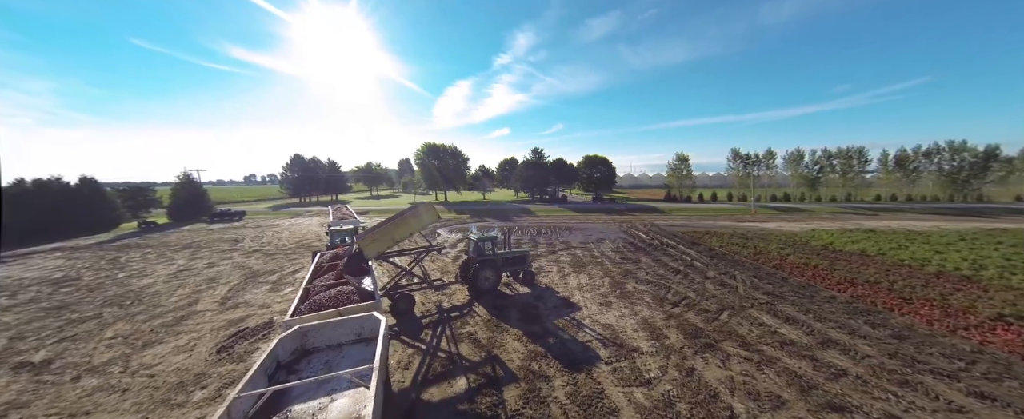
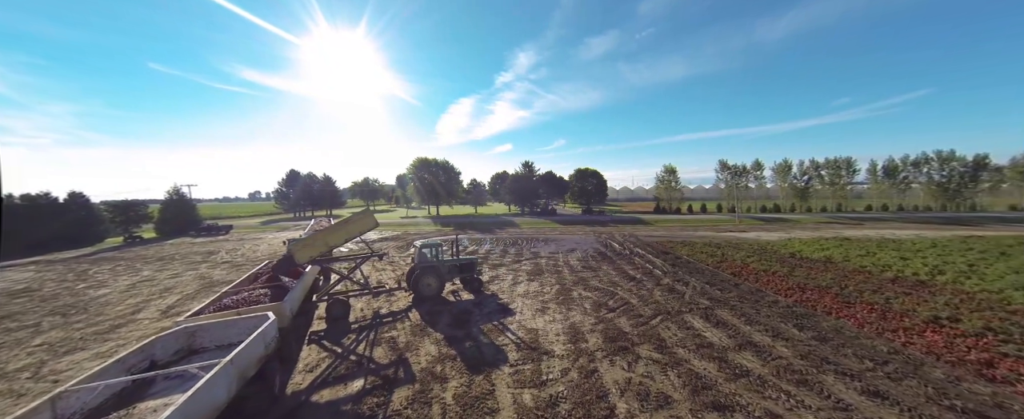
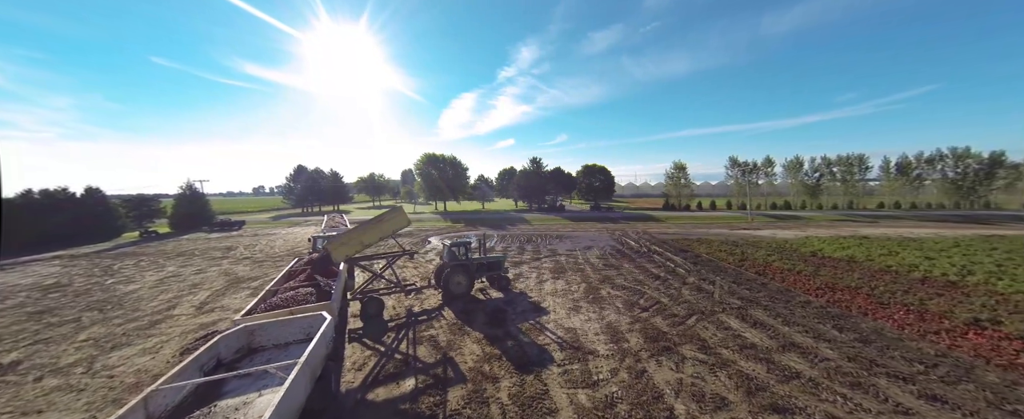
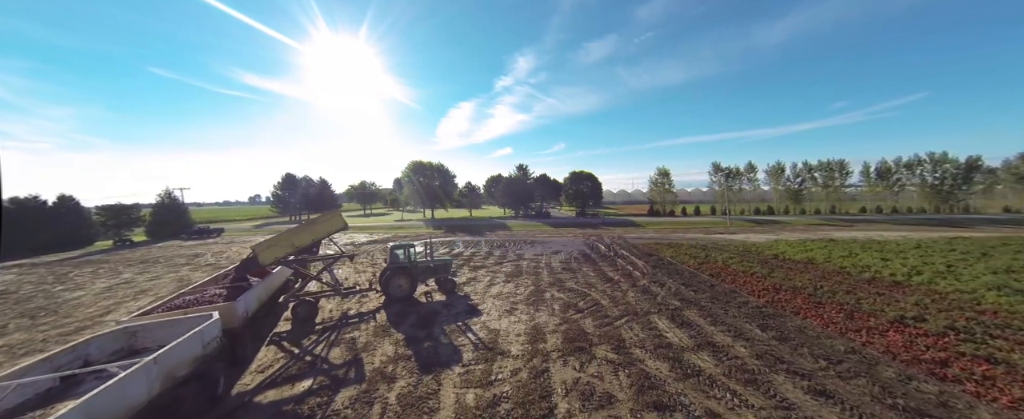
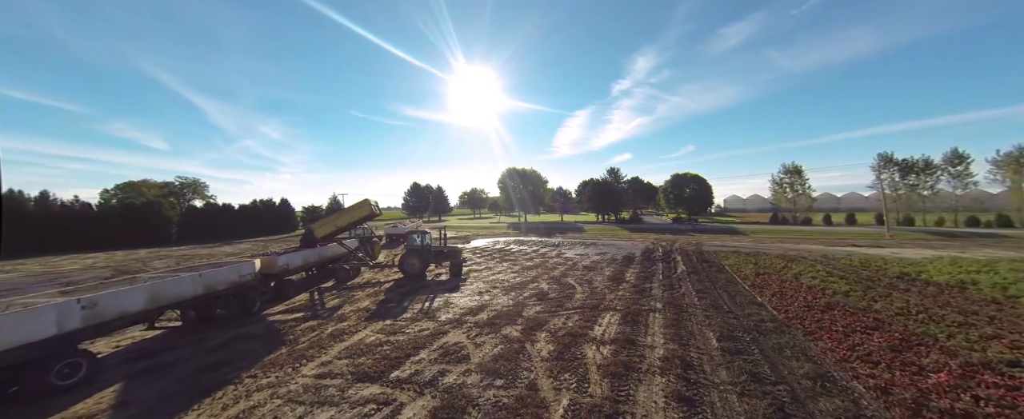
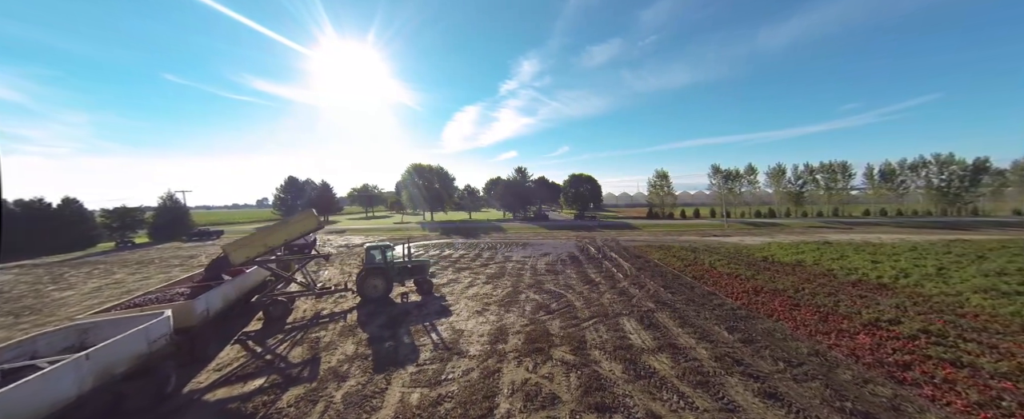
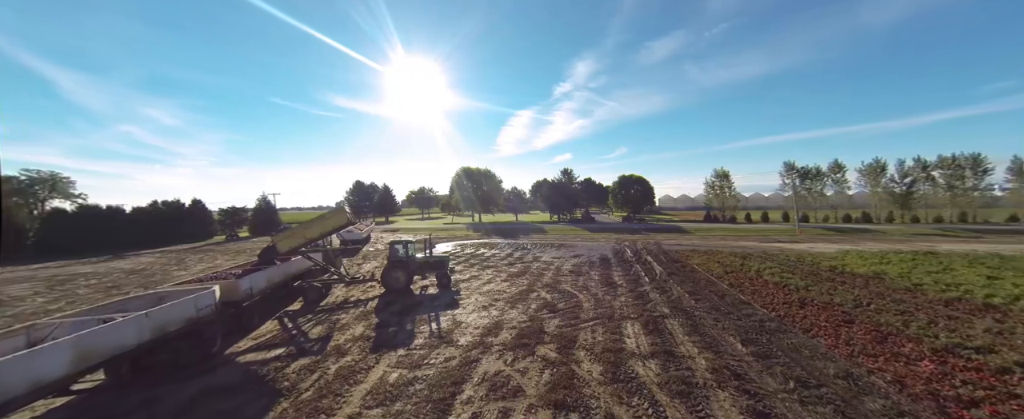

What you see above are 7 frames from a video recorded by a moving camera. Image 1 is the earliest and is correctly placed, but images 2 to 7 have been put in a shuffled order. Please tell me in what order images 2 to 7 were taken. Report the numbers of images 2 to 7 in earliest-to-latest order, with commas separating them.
3, 2, 4, 6, 7, 5
